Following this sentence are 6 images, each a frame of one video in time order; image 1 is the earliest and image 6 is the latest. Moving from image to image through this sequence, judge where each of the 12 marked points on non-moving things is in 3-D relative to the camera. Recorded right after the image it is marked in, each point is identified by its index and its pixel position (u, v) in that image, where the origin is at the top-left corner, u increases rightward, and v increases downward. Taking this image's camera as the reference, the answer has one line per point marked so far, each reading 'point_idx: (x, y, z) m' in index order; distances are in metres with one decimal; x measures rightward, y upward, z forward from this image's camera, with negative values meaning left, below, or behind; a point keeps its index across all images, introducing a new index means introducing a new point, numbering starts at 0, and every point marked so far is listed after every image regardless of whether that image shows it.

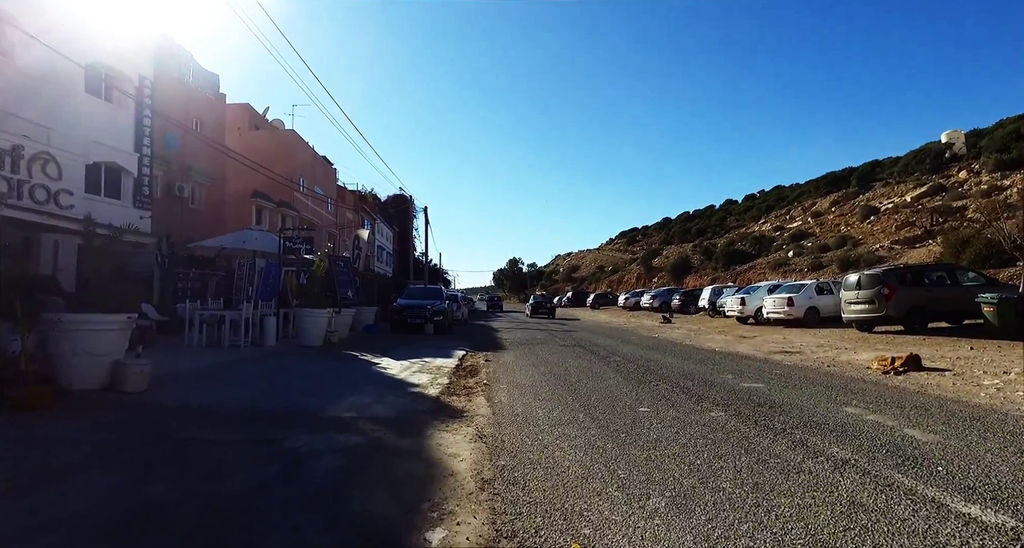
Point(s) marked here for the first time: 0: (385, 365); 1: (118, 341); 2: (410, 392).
0: (-2.6, -1.9, +10.3) m
1: (-4.9, -0.8, +6.3) m
2: (-1.5, -1.7, +7.4) m
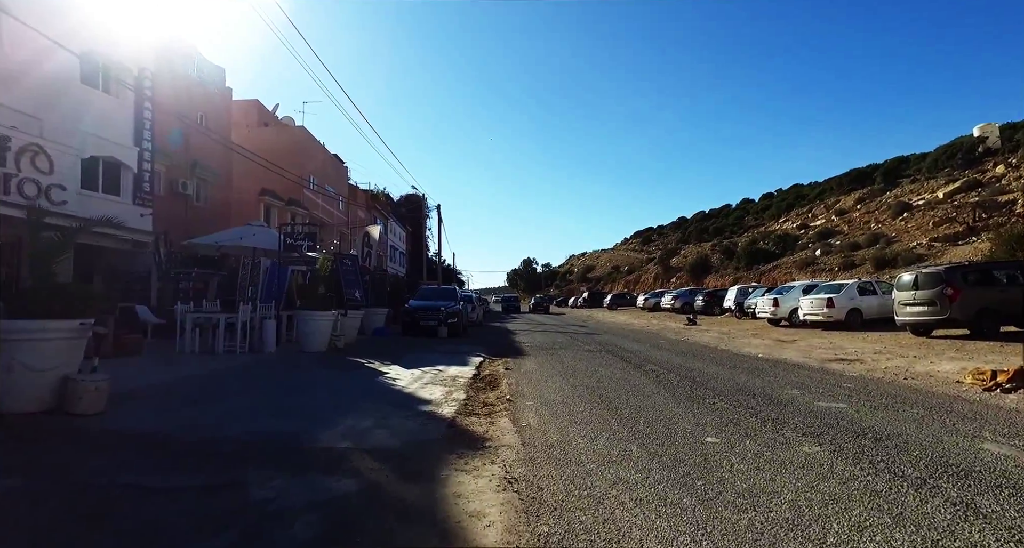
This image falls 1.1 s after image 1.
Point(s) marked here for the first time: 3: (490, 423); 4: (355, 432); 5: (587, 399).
0: (-2.1, -1.9, +9.2) m
1: (-4.6, -0.8, +5.2) m
2: (-1.1, -1.7, +6.2) m
3: (-0.2, -1.7, +6.0) m
4: (-1.6, -1.6, +5.2) m
5: (+1.1, -1.8, +7.3) m
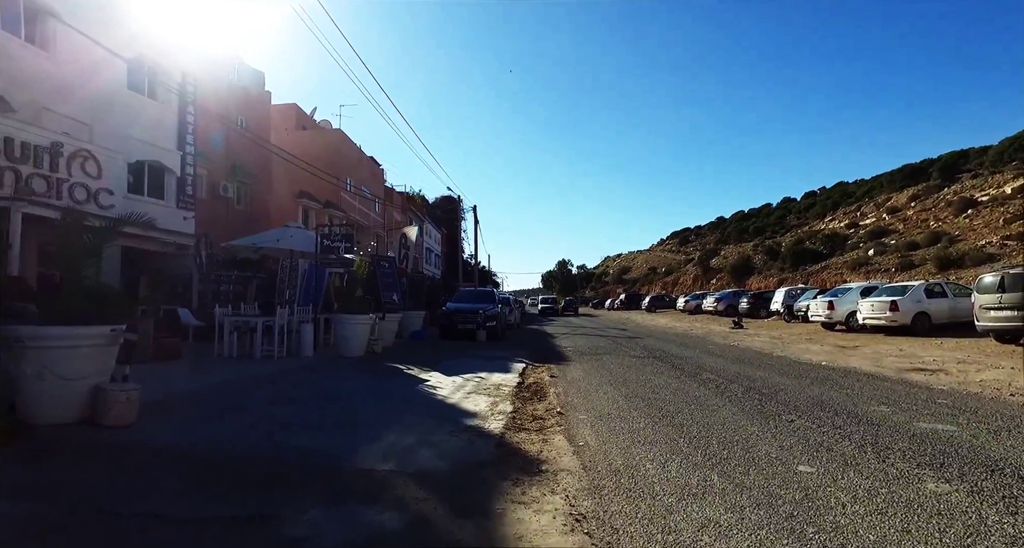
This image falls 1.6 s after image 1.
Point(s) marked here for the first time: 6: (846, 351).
0: (-1.3, -1.9, +8.7) m
1: (-4.0, -0.8, +4.9) m
2: (-0.5, -1.7, +5.7) m
3: (+0.3, -1.8, +5.4) m
4: (-1.1, -1.6, +4.7) m
5: (+1.7, -1.8, +6.7) m
6: (+9.4, -2.2, +14.3) m
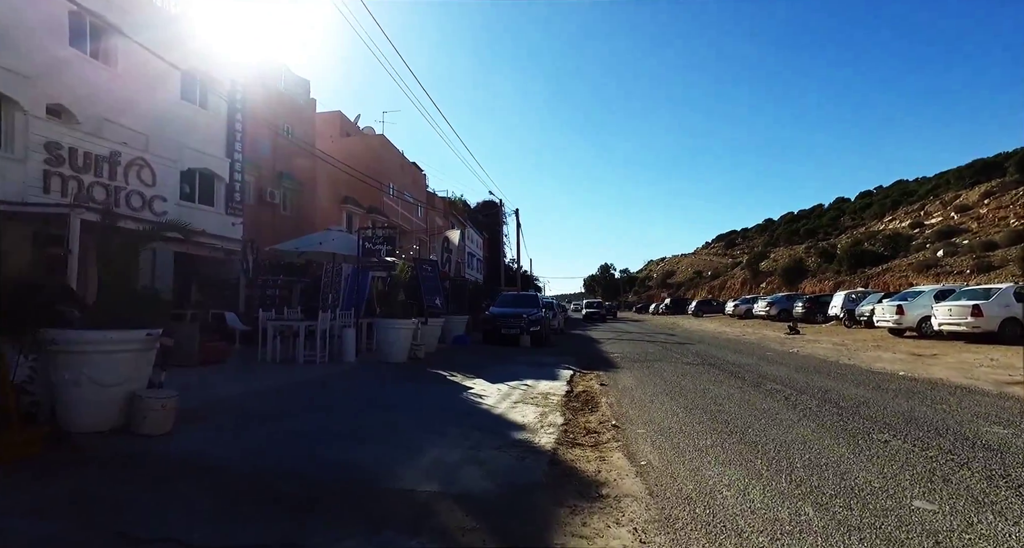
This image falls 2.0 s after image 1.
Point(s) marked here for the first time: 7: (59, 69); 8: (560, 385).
0: (-0.5, -1.9, +8.3) m
1: (-3.5, -0.9, +4.8) m
2: (0.0, -1.7, +5.2) m
3: (+0.9, -1.8, +4.9) m
4: (-0.6, -1.6, +4.3) m
5: (+2.4, -1.8, +6.0) m
6: (+10.6, -2.2, +13.0) m
7: (-11.4, +5.2, +12.8) m
8: (+0.9, -2.1, +9.6) m
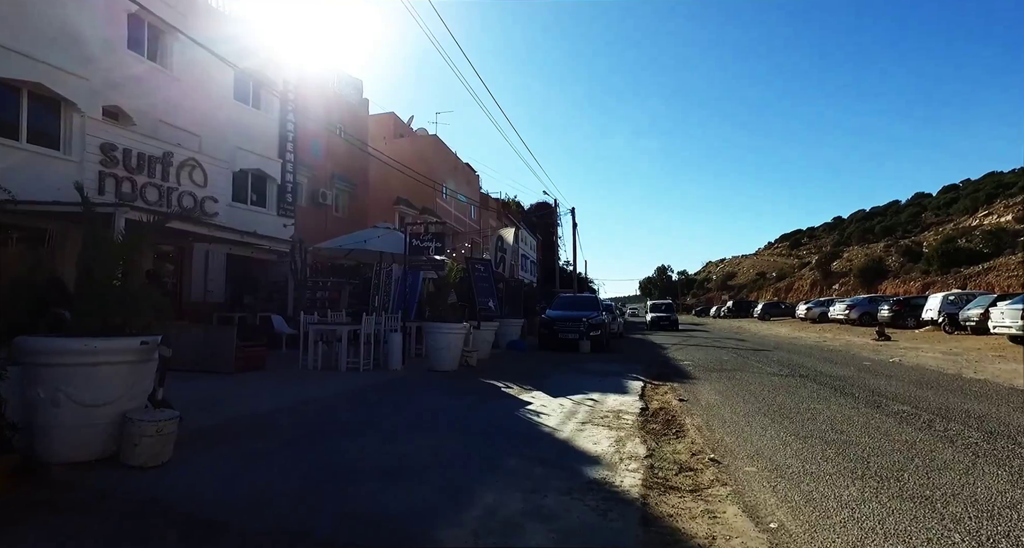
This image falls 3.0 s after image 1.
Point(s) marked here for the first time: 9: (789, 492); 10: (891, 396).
0: (+0.4, -1.9, +7.2) m
1: (-3.0, -0.8, +3.9) m
2: (+0.6, -1.7, +4.1) m
3: (+1.4, -1.7, +3.6) m
4: (-0.1, -1.6, +3.2) m
5: (+3.0, -1.8, +4.6) m
6: (+11.9, -2.1, +10.7) m
7: (-10.0, +5.2, +12.8) m
8: (+2.0, -2.1, +8.3) m
9: (+2.2, -1.7, +4.0) m
10: (+5.9, -2.0, +7.8) m
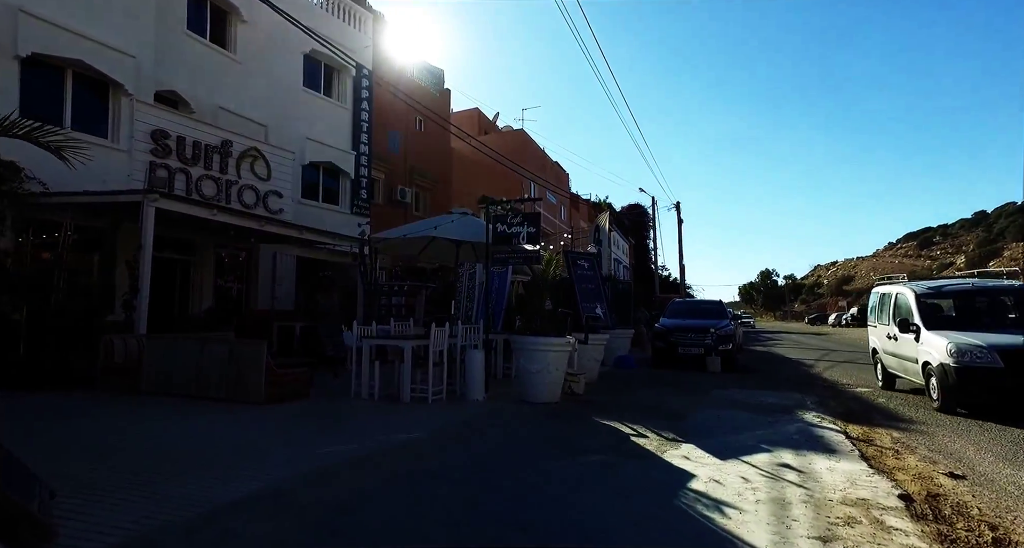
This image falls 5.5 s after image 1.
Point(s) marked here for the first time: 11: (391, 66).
0: (+1.6, -1.8, +4.0) m
1: (-2.2, -0.7, +1.5) m
2: (+1.4, -1.5, +1.0) m
3: (+2.0, -1.5, +0.4) m
4: (+0.5, -1.4, +0.2) m
5: (+3.8, -1.5, +1.1) m
6: (+13.7, -1.9, +5.6) m
7: (-7.7, +5.1, +11.5) m
8: (+3.4, -1.9, +4.9) m
9: (+2.9, -1.5, +0.6) m
10: (+7.2, -1.8, +3.8) m
11: (-4.5, +7.8, +19.3) m
